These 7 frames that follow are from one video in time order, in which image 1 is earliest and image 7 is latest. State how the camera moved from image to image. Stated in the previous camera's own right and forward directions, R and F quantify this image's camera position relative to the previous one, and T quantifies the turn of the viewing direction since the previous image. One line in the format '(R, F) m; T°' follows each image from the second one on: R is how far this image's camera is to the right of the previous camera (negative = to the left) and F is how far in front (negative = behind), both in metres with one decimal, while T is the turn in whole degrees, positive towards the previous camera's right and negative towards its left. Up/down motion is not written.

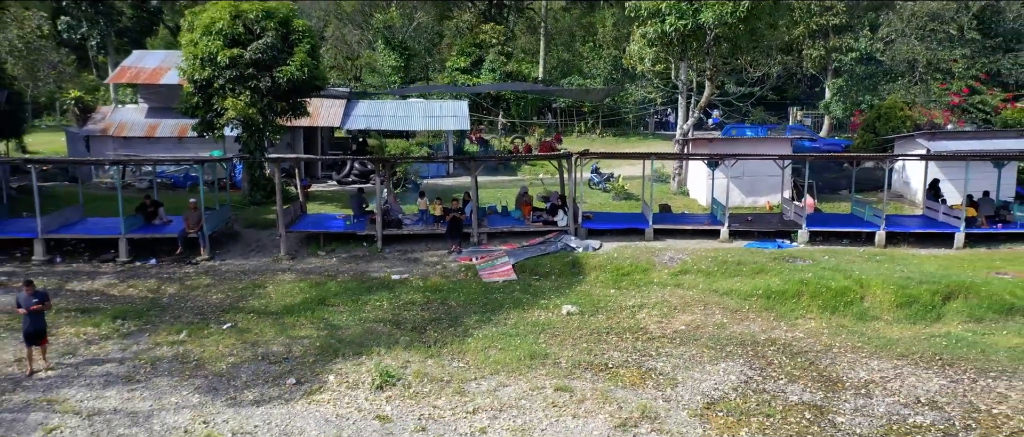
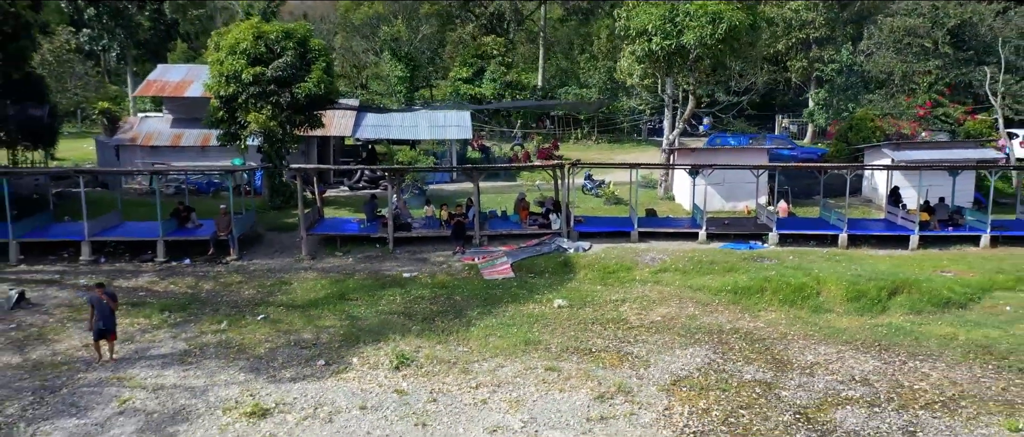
(+0.1, -1.9) m; 0°
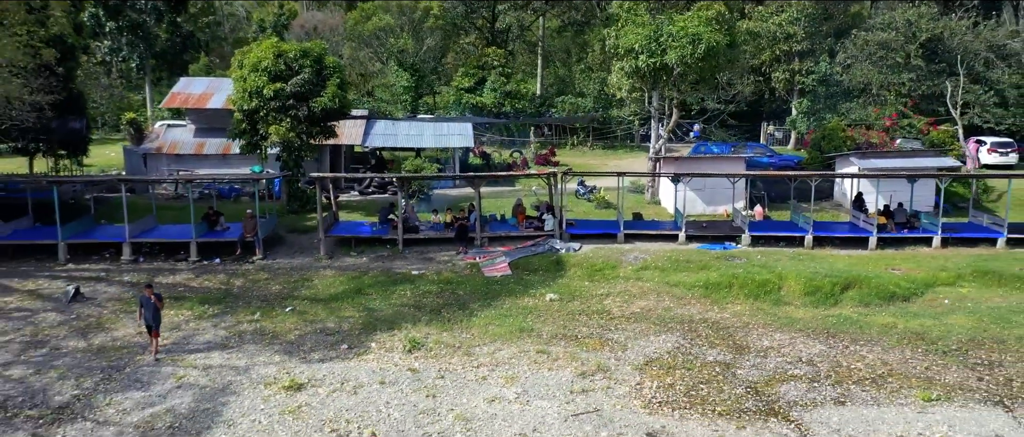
(+0.1, -2.1) m; 0°
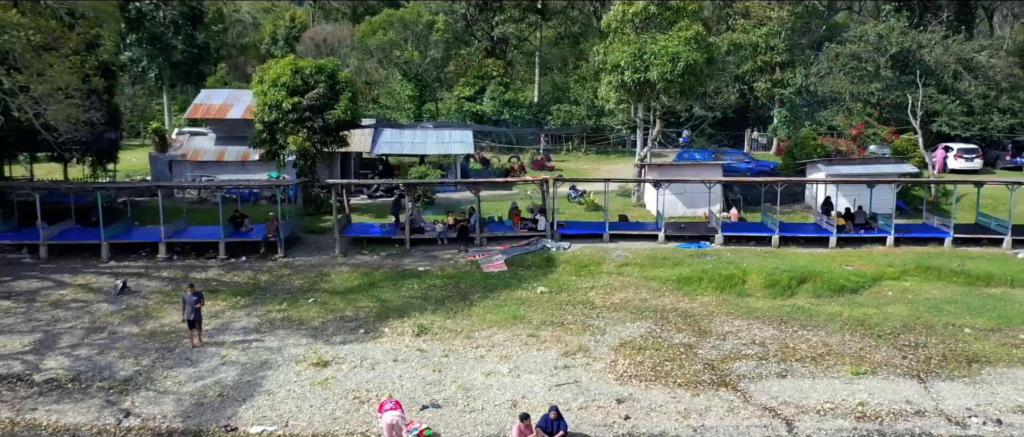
(+0.1, -2.4) m; 0°
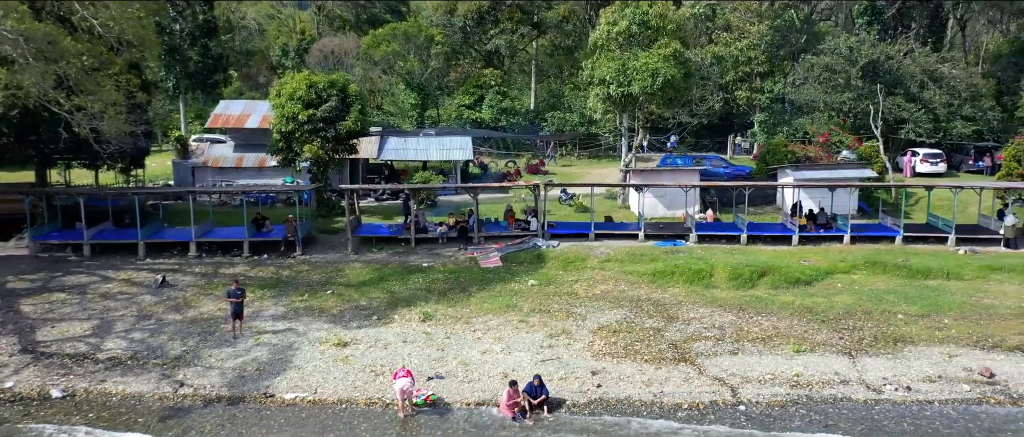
(+0.2, -2.7) m; 0°
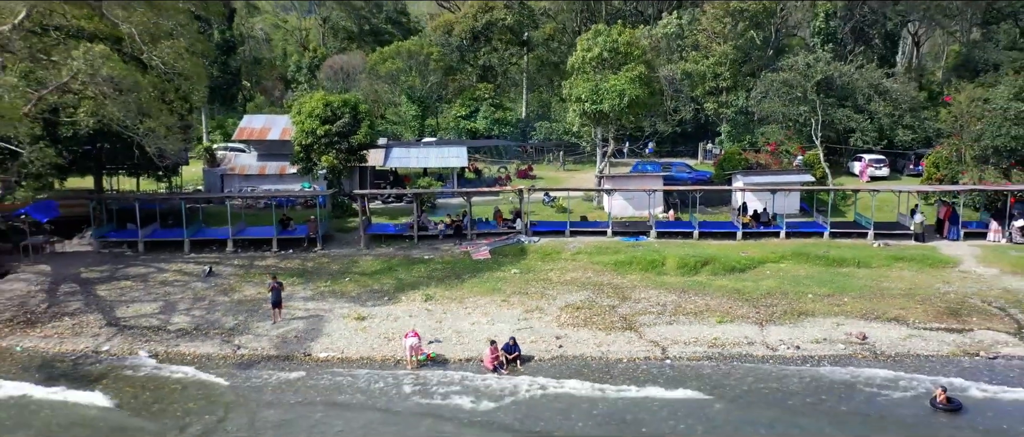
(+0.5, -4.8) m; 0°
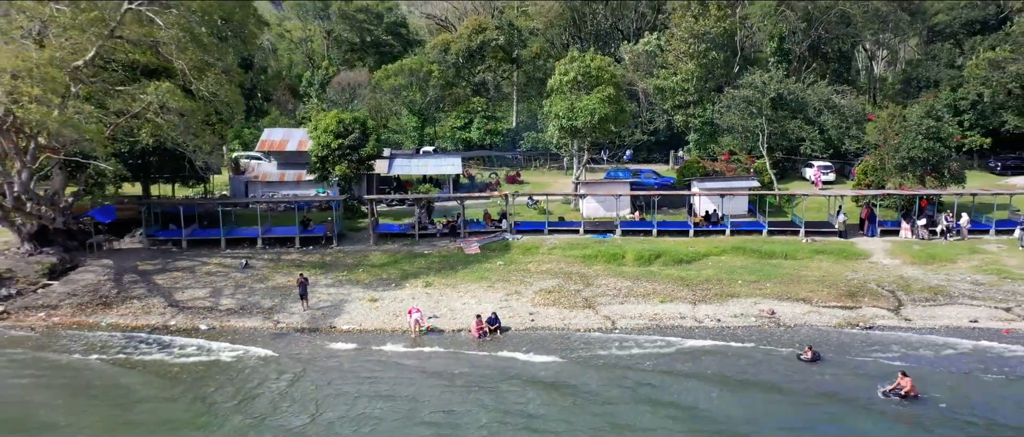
(+0.5, -5.6) m; 0°
